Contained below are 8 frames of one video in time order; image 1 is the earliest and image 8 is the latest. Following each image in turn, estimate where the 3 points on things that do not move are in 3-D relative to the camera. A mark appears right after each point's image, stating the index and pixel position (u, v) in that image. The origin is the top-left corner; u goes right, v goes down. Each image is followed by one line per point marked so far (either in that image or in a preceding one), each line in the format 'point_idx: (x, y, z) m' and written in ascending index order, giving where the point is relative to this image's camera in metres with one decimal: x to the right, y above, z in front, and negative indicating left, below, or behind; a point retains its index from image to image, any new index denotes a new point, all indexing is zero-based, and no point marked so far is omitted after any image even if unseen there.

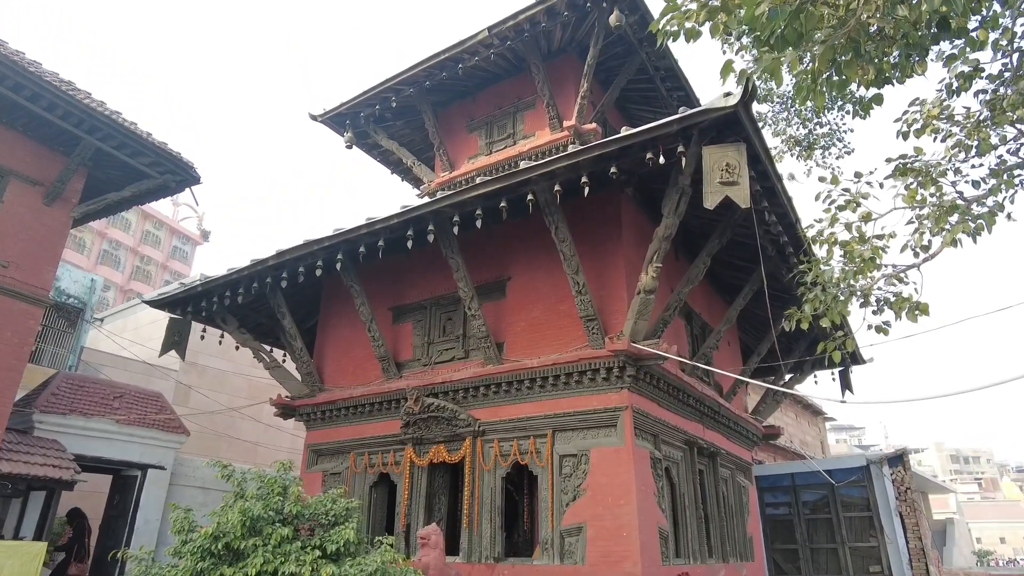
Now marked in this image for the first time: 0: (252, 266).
0: (-4.2, +0.4, +10.2) m
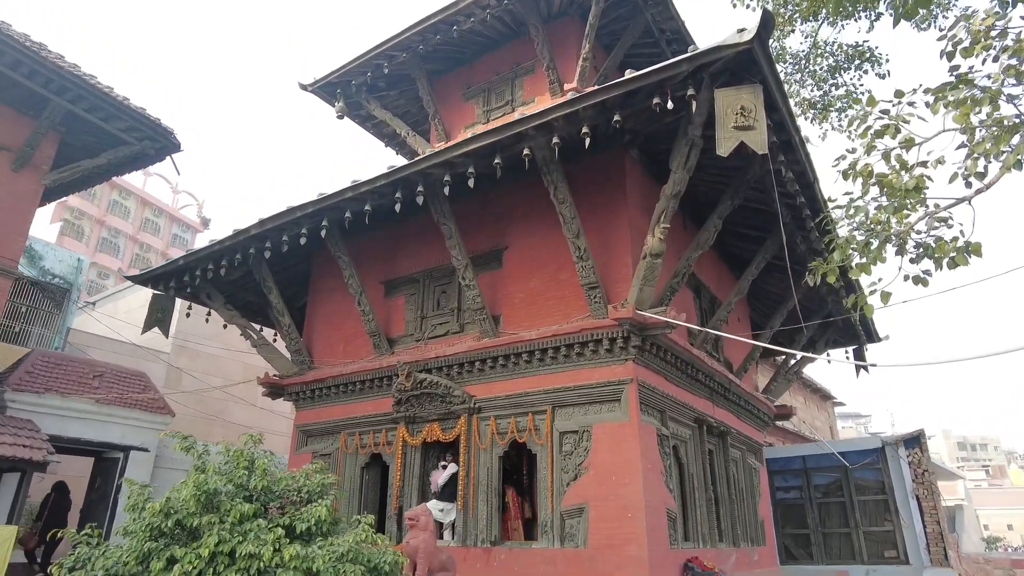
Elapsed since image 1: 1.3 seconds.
0: (-4.2, +0.8, +9.6) m
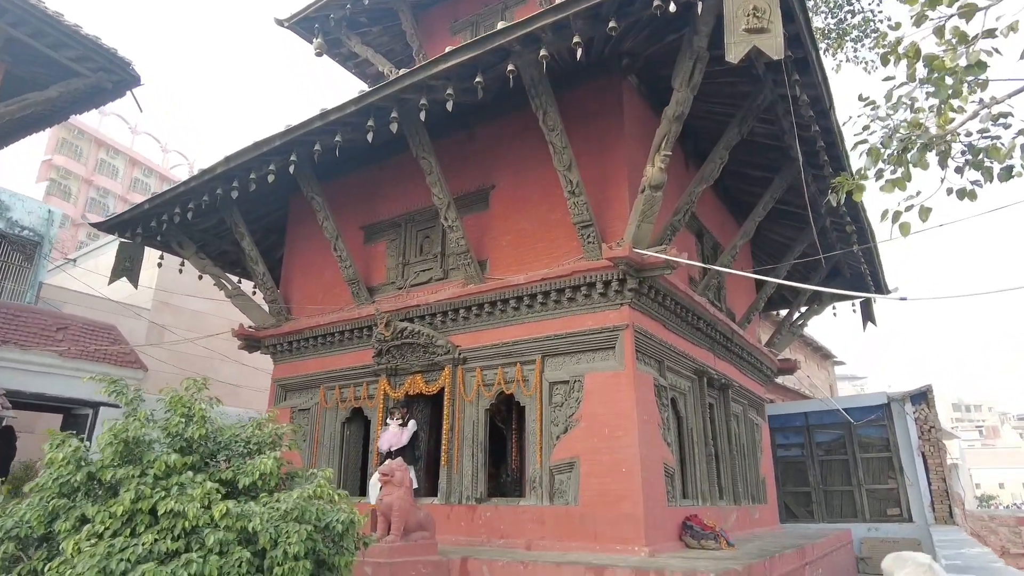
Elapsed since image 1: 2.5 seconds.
0: (-4.4, +1.6, +8.9) m
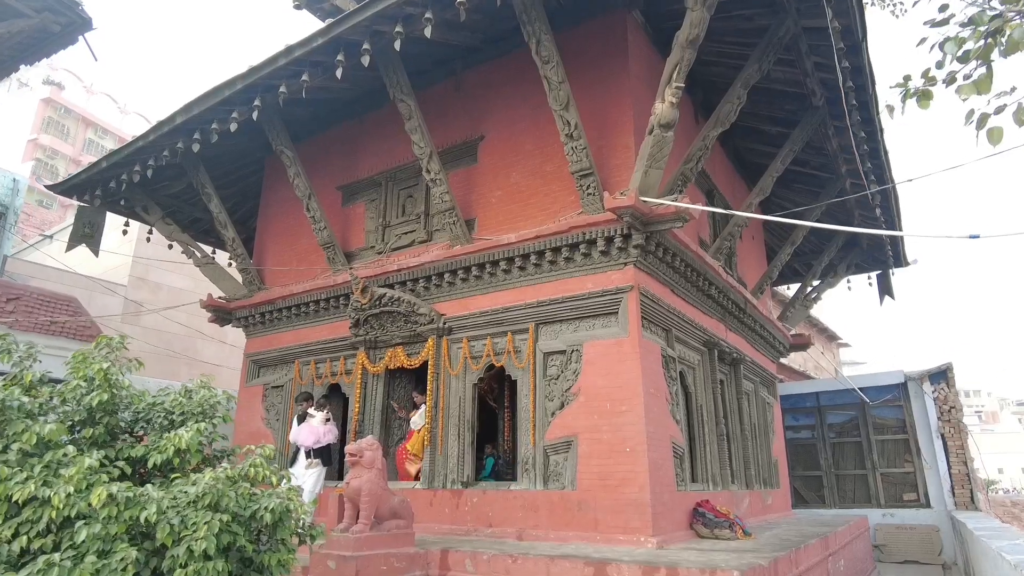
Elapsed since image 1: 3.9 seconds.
0: (-4.5, +2.0, +8.0) m
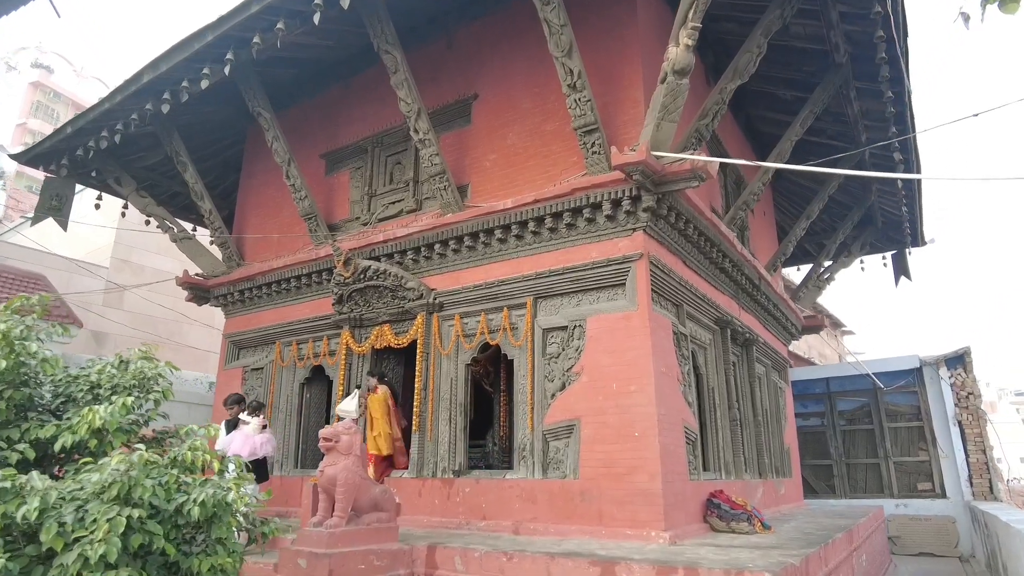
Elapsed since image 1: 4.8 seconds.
0: (-4.5, +2.3, +7.4) m
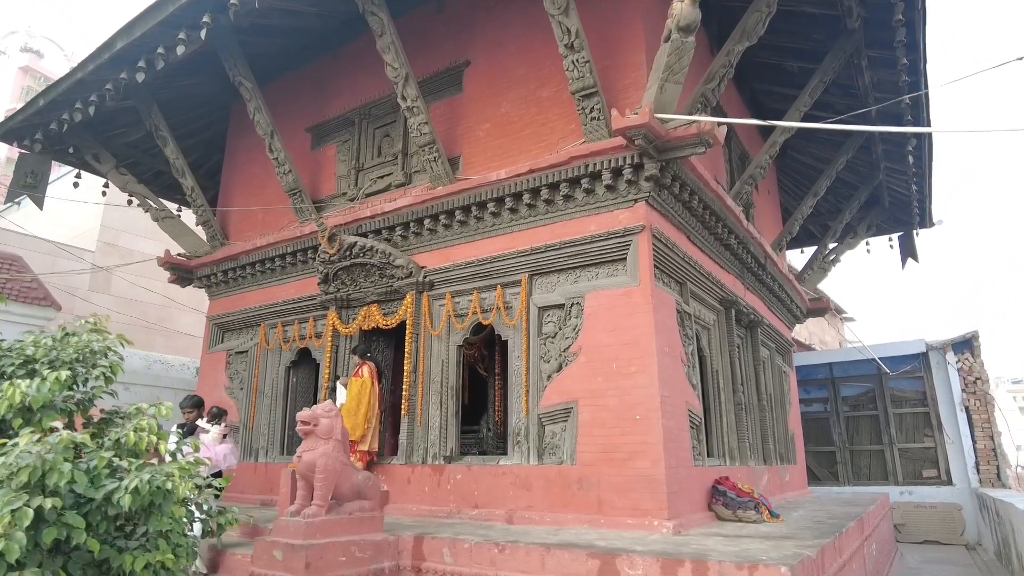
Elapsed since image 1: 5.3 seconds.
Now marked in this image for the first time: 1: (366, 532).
0: (-4.6, +2.6, +7.0) m
1: (-1.0, -1.7, +4.3) m
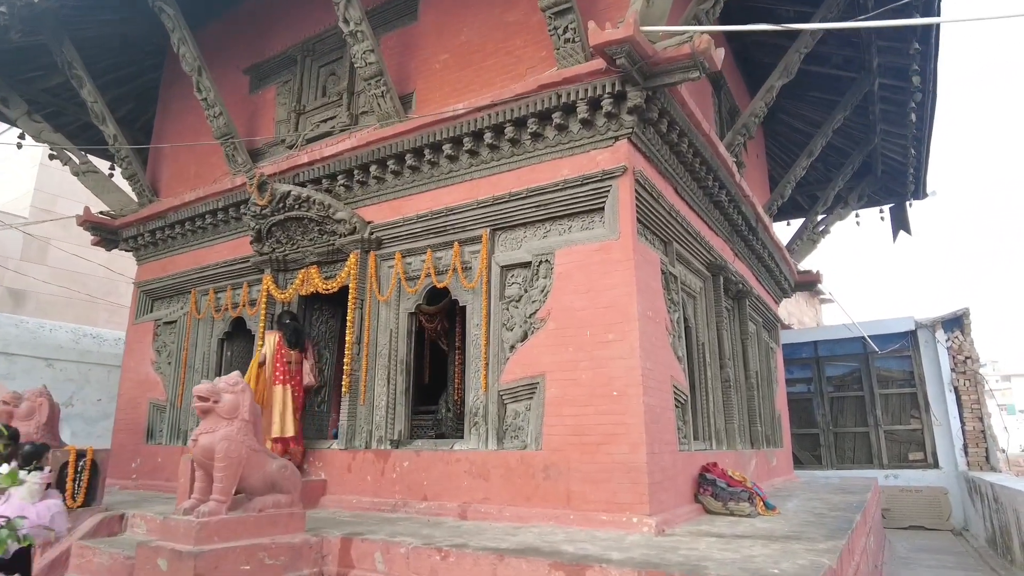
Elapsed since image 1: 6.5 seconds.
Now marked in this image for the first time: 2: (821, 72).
0: (-4.9, +3.0, +6.0) m
1: (-1.3, -1.4, +3.5) m
2: (+4.0, +2.8, +8.3) m
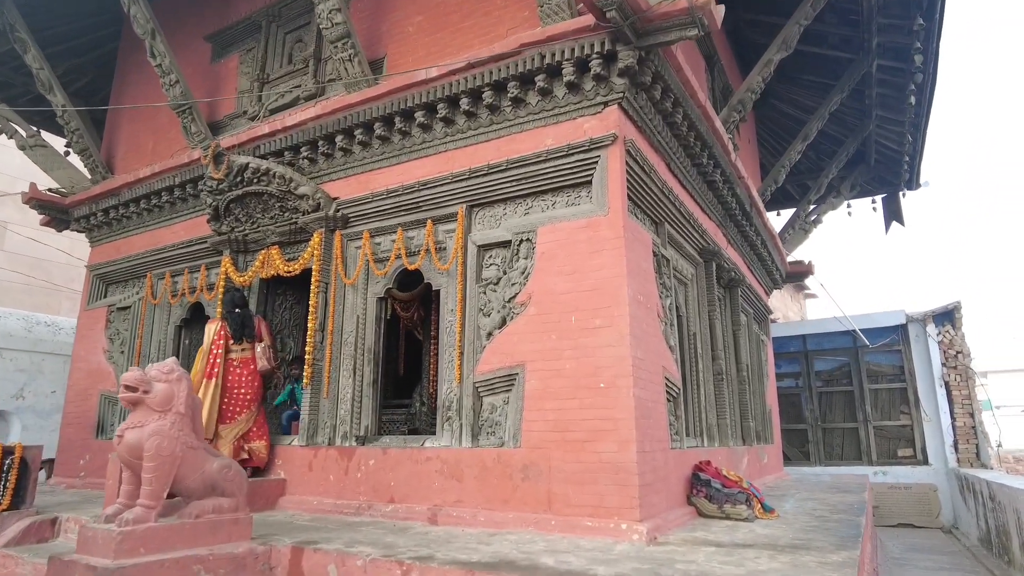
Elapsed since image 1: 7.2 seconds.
0: (-5.1, +3.1, +5.4) m
1: (-1.4, -1.2, +3.1) m
2: (+3.8, +3.0, +8.0) m
